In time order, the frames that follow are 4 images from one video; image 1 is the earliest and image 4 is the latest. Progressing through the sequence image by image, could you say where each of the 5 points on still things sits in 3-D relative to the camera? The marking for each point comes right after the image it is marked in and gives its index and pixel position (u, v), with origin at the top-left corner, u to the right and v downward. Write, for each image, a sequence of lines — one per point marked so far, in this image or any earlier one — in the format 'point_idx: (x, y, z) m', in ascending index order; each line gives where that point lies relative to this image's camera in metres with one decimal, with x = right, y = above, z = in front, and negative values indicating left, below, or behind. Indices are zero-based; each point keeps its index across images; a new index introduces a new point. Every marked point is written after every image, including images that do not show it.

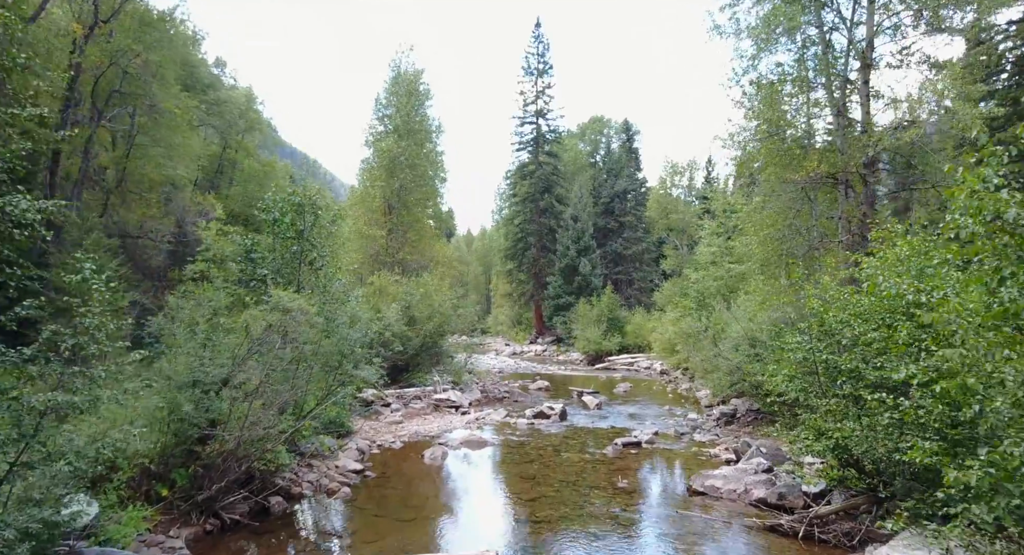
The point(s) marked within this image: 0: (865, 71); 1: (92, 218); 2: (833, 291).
0: (+7.1, +4.1, +14.6) m
1: (-8.9, +1.3, +15.4) m
2: (+4.7, -0.2, +10.7) m
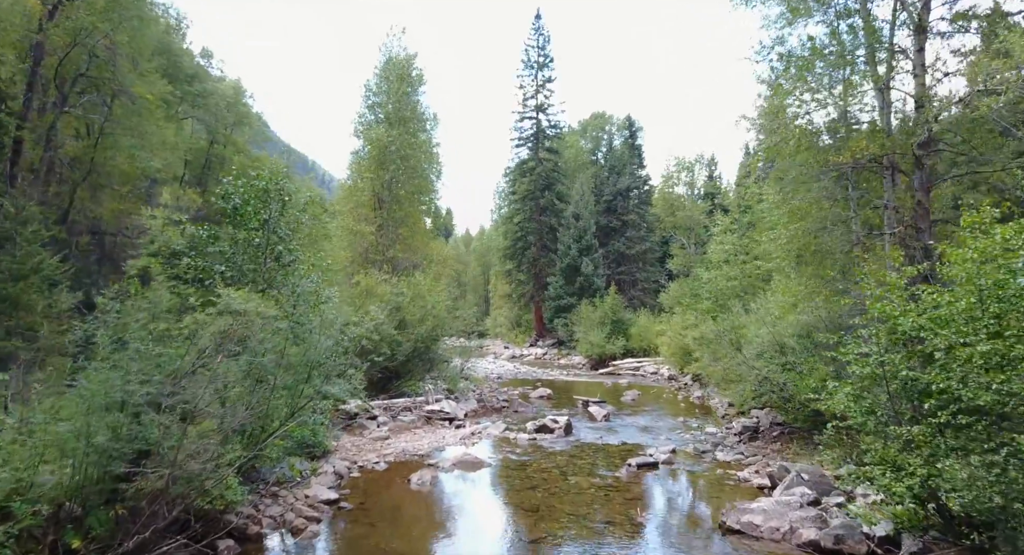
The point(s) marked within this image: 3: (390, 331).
0: (+7.1, +4.2, +12.8) m
1: (-8.9, +1.3, +13.5) m
2: (+4.7, -0.2, +8.8) m
3: (-3.3, -1.4, +19.8) m
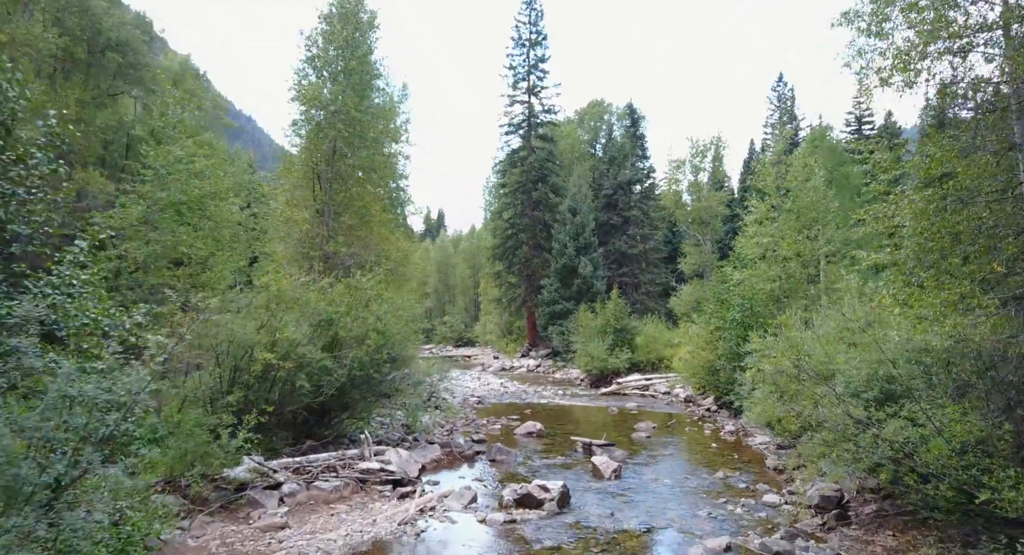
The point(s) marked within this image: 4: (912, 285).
0: (+6.6, +4.2, +7.1) m
1: (-9.3, +1.3, +7.8) m
2: (+4.2, -0.1, +3.1) m
3: (-3.8, -1.4, +14.1) m
4: (+5.8, -0.1, +10.7) m
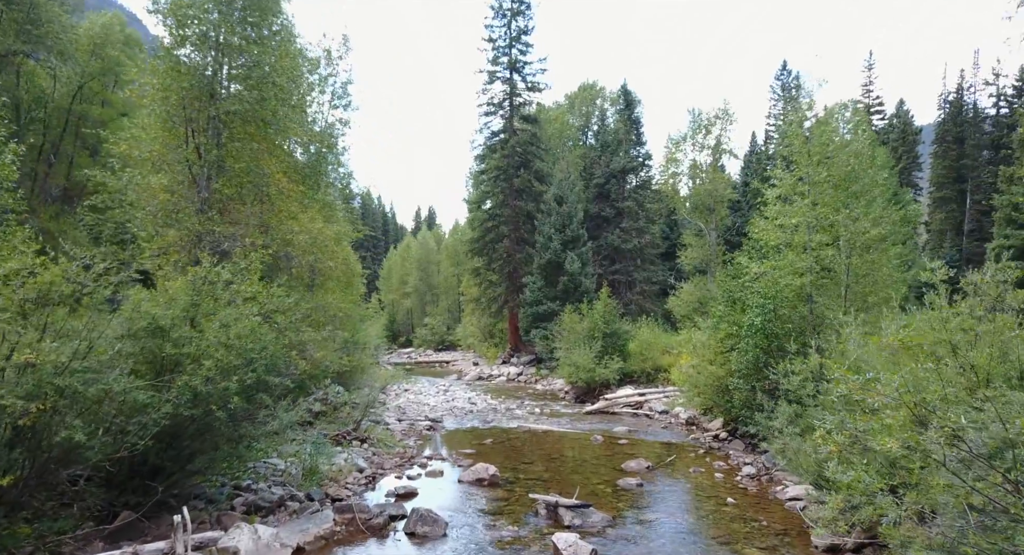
0: (+5.5, +4.4, +2.0) m
1: (-10.4, +1.5, +2.6) m
2: (+3.2, +0.1, -2.0) m
3: (-4.9, -1.3, +8.9) m
4: (+4.8, +0.1, +5.5) m
